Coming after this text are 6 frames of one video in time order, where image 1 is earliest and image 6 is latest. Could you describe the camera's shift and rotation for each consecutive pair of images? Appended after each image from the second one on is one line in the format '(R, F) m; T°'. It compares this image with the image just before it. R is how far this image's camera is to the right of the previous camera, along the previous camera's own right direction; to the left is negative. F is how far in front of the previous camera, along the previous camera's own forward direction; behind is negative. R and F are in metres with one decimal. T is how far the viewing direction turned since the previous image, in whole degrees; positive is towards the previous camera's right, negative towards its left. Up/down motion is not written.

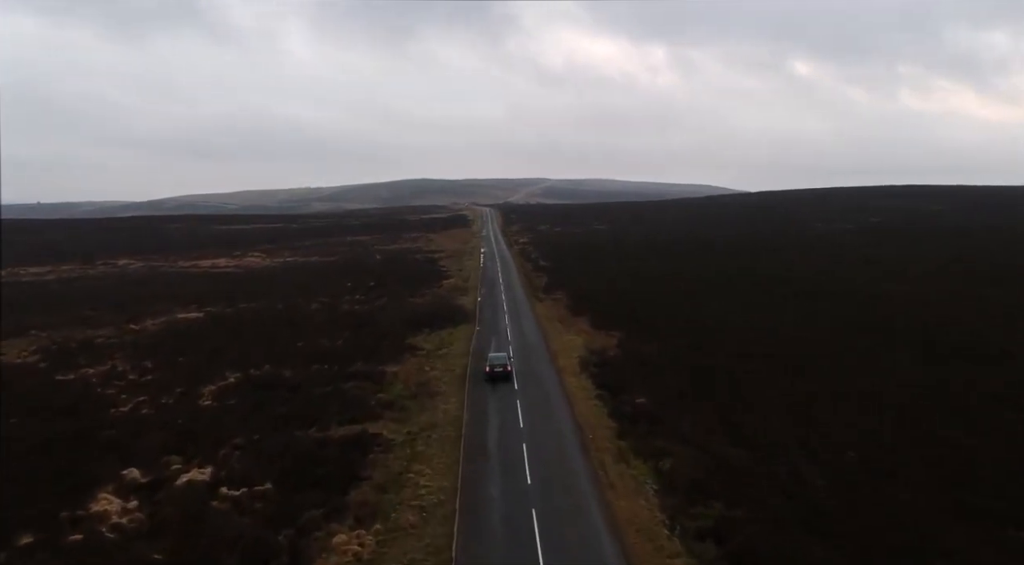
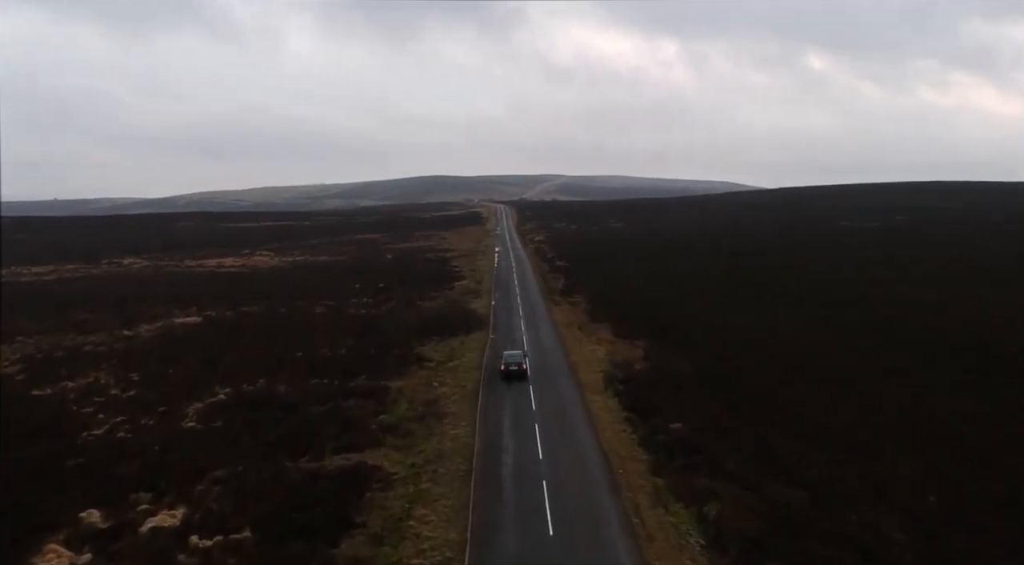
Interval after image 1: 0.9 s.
(-0.1, +4.3) m; -1°
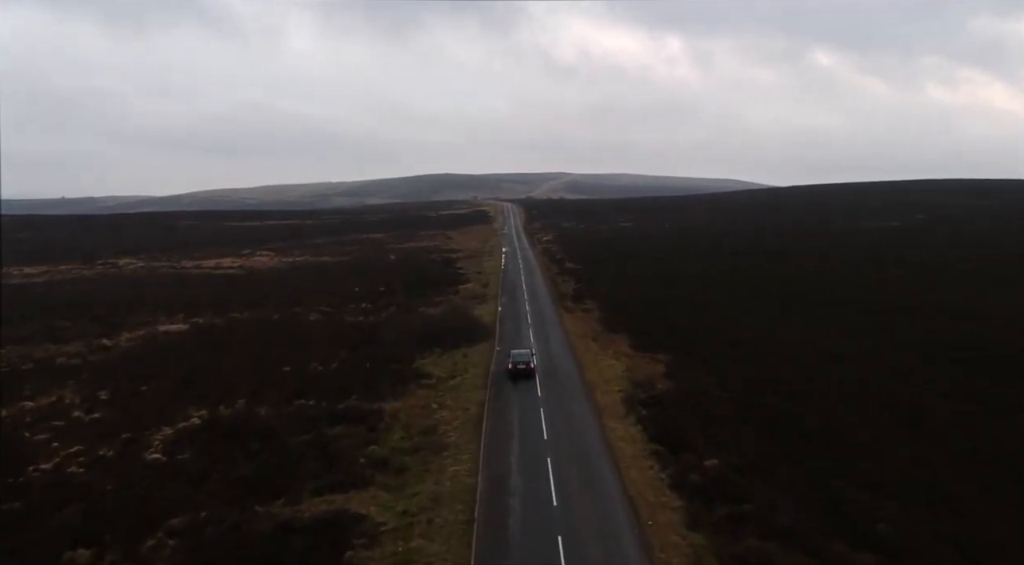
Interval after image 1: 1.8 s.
(-0.1, +4.7) m; 0°
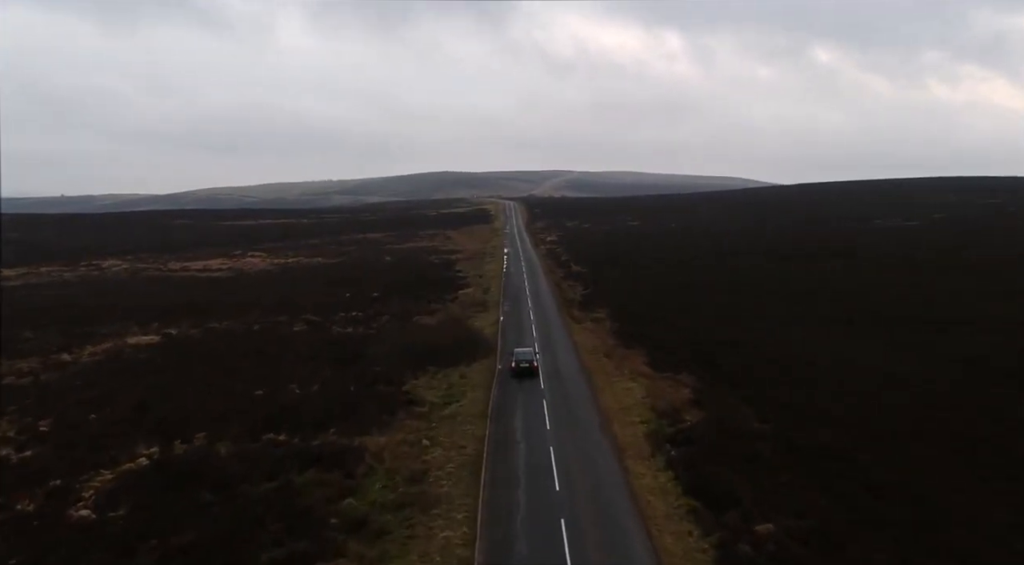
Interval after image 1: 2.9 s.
(-0.1, +5.8) m; 0°
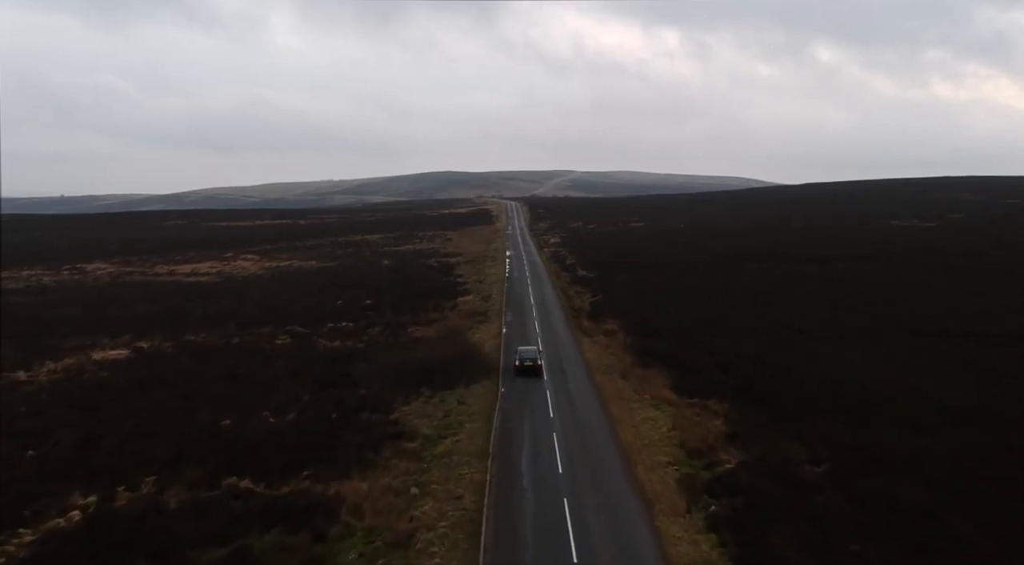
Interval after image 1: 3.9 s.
(-0.1, +5.4) m; 0°
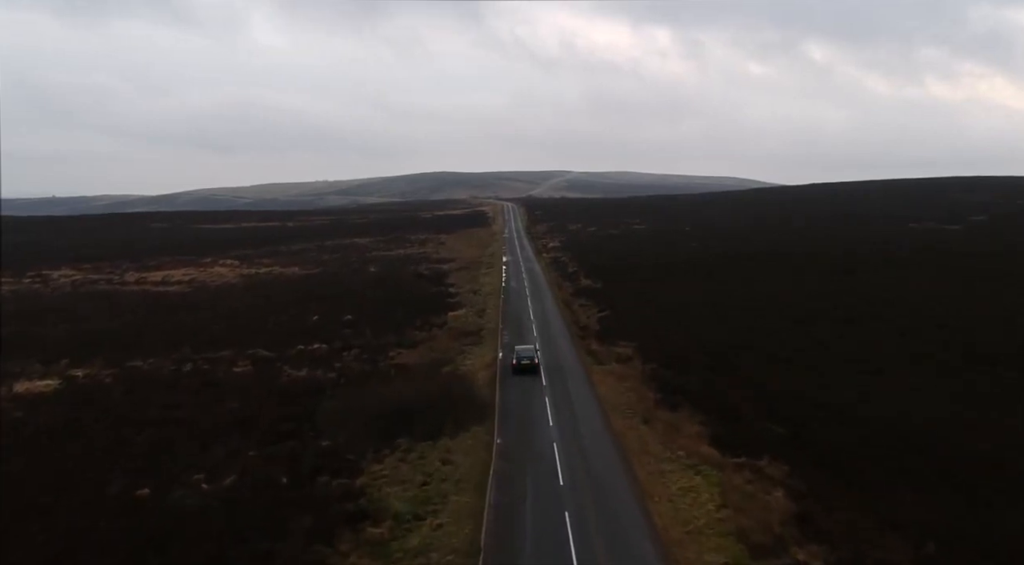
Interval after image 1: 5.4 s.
(0.0, +8.1) m; 0°
